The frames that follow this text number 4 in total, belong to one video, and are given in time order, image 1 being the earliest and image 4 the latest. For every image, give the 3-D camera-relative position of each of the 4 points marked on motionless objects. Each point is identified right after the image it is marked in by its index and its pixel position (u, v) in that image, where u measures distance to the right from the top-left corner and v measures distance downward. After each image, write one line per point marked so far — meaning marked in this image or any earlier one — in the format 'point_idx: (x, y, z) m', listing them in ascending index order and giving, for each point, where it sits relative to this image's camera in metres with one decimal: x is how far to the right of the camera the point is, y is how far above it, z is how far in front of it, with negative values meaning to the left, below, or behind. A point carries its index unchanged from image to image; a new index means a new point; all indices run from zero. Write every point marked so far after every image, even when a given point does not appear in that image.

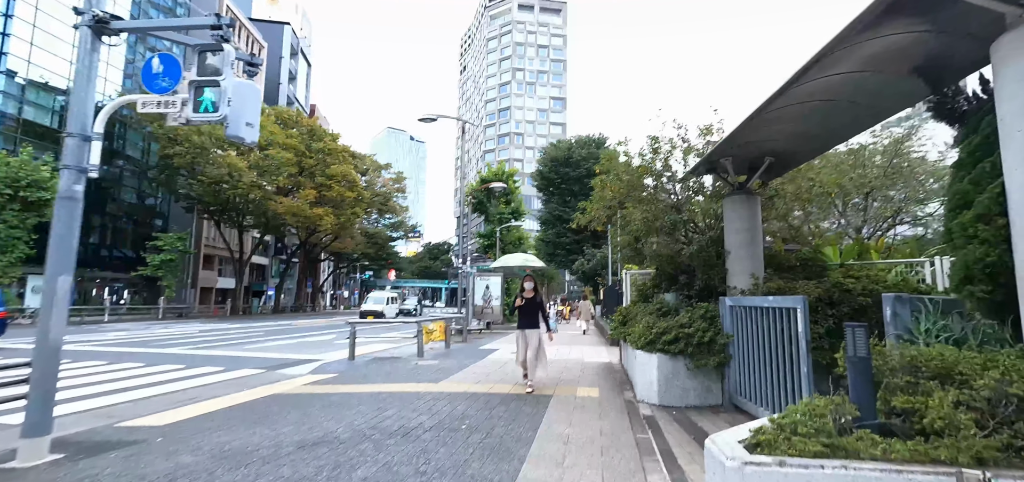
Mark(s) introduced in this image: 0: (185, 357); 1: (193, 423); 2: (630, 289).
0: (-8.7, -3.1, +12.1) m
1: (-3.9, -2.2, +5.6) m
2: (+2.7, -1.1, +10.7) m
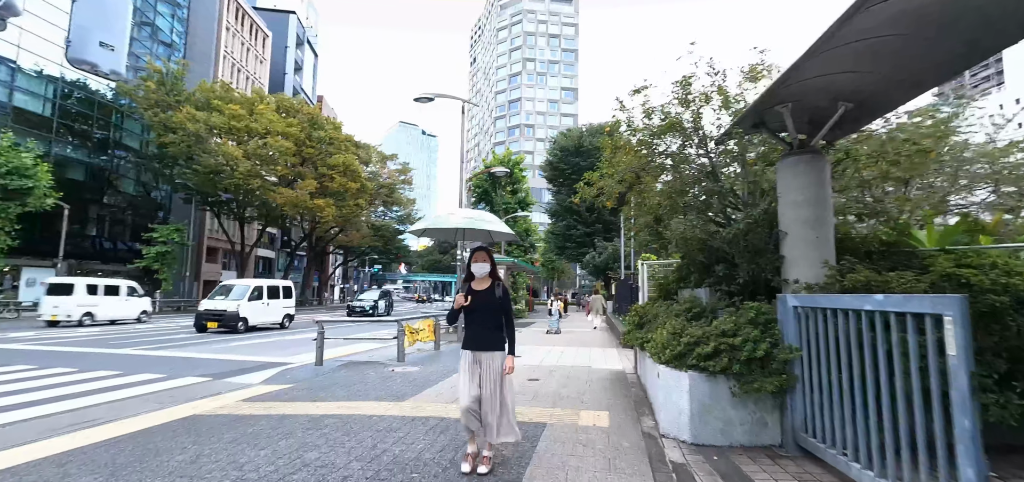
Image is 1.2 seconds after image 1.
0: (-8.8, -2.8, +10.6) m
1: (-4.1, -2.0, +3.9) m
2: (+2.6, -0.8, +8.8) m
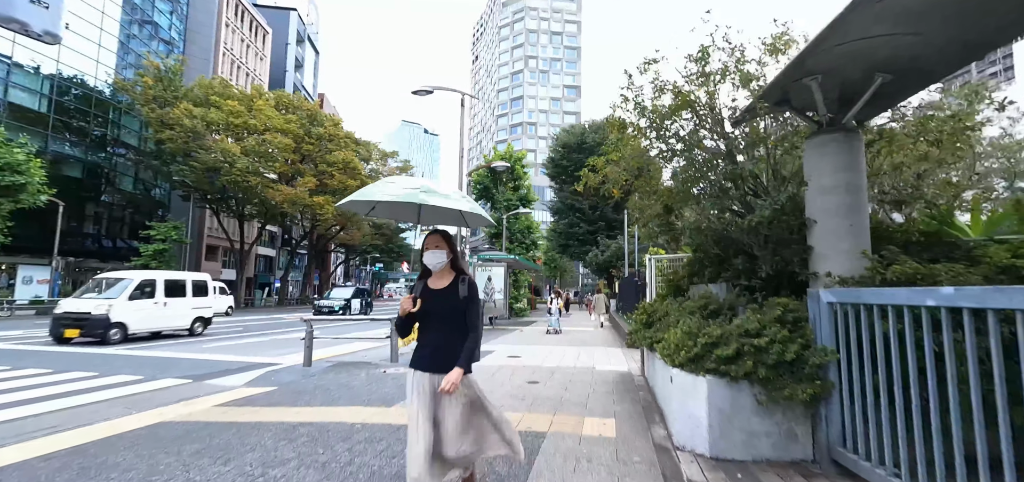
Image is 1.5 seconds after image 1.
0: (-8.8, -2.6, +10.1) m
1: (-4.2, -1.9, +3.4) m
2: (+2.6, -0.7, +8.3) m
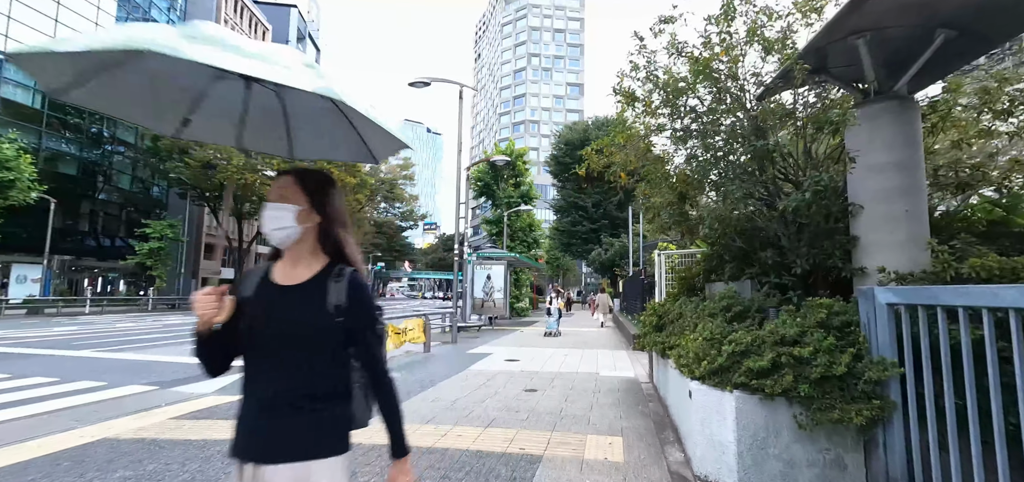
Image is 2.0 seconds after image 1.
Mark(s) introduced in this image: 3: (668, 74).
0: (-8.8, -2.5, +9.5) m
1: (-4.3, -1.8, +2.7) m
2: (+2.5, -0.6, +7.6) m
3: (+1.8, +1.9, +5.4) m
